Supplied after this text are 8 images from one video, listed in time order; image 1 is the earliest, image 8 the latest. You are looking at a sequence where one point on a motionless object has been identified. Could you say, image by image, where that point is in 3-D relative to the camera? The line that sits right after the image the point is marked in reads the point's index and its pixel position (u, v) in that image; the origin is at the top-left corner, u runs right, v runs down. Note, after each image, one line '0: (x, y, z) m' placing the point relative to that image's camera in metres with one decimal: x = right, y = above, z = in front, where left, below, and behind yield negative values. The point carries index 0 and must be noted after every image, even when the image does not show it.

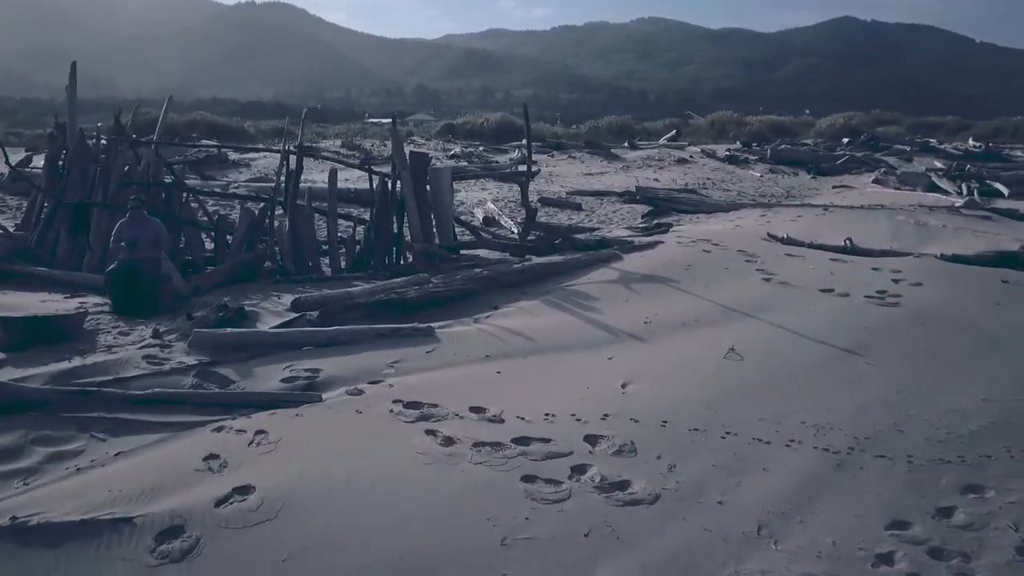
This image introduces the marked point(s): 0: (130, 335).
0: (-2.9, -0.4, +6.2) m
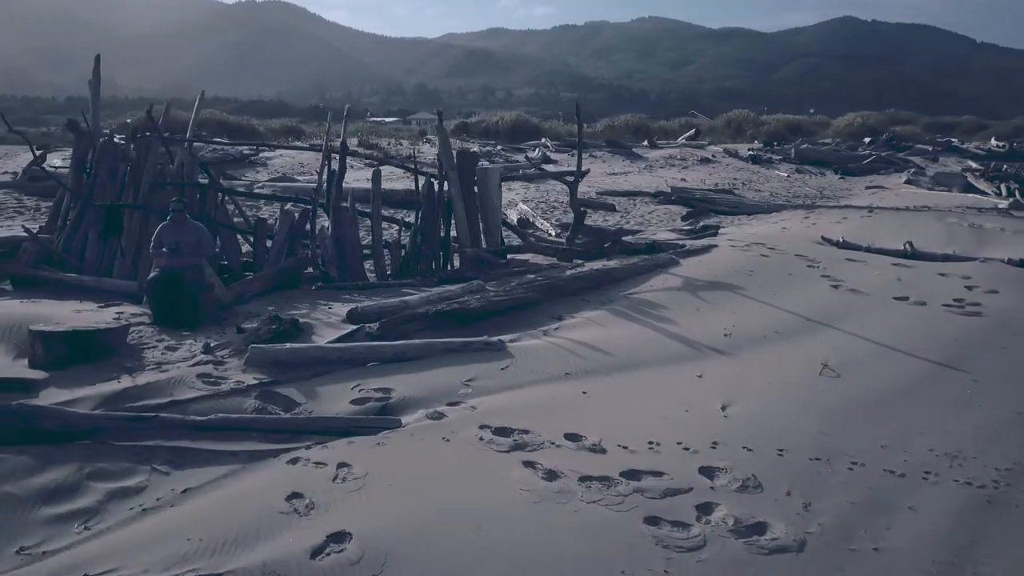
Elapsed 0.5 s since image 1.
0: (-2.3, -0.4, +5.7) m
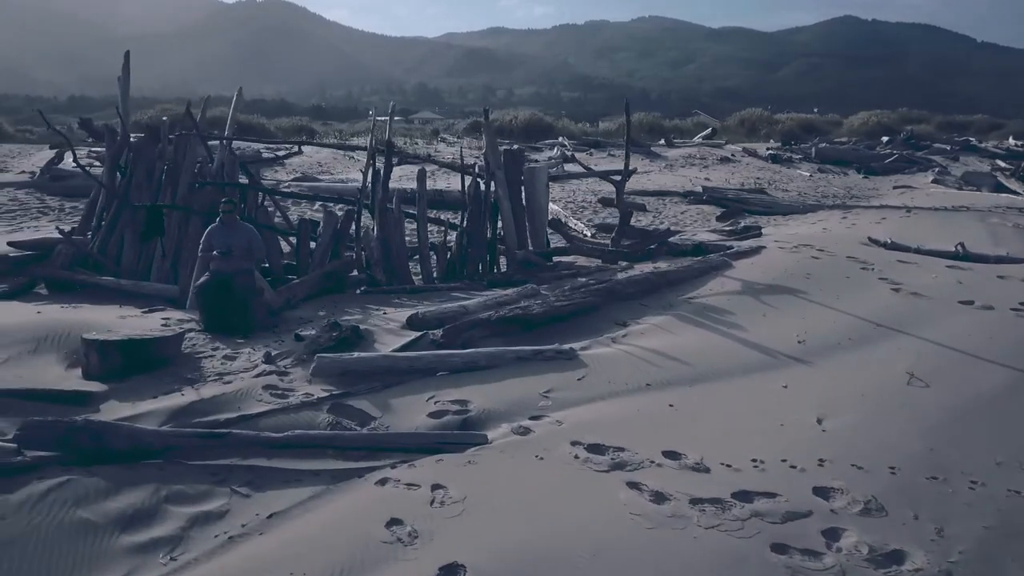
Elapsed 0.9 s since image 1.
0: (-1.8, -0.5, +5.4) m
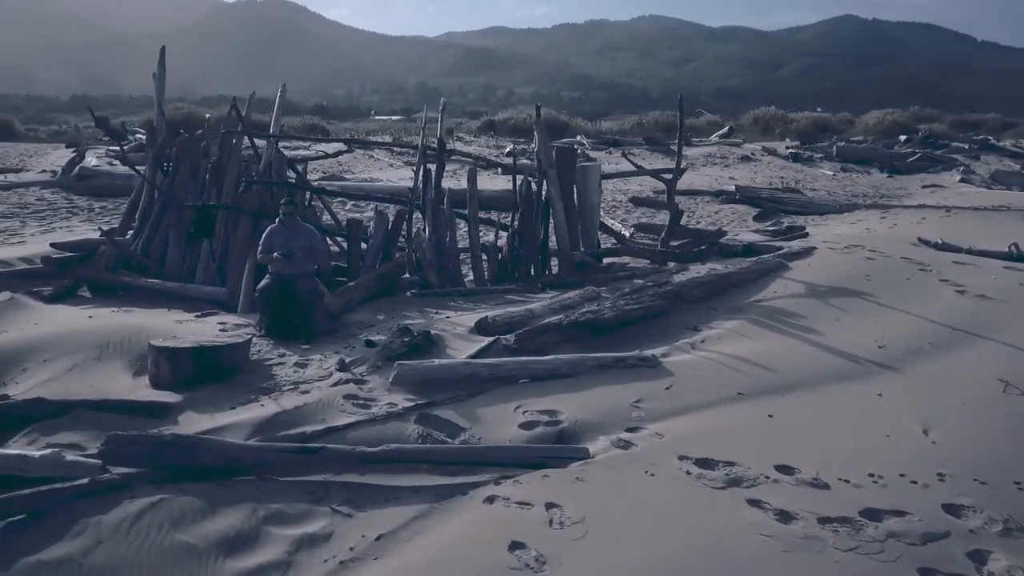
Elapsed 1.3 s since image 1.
0: (-1.3, -0.5, +5.1) m
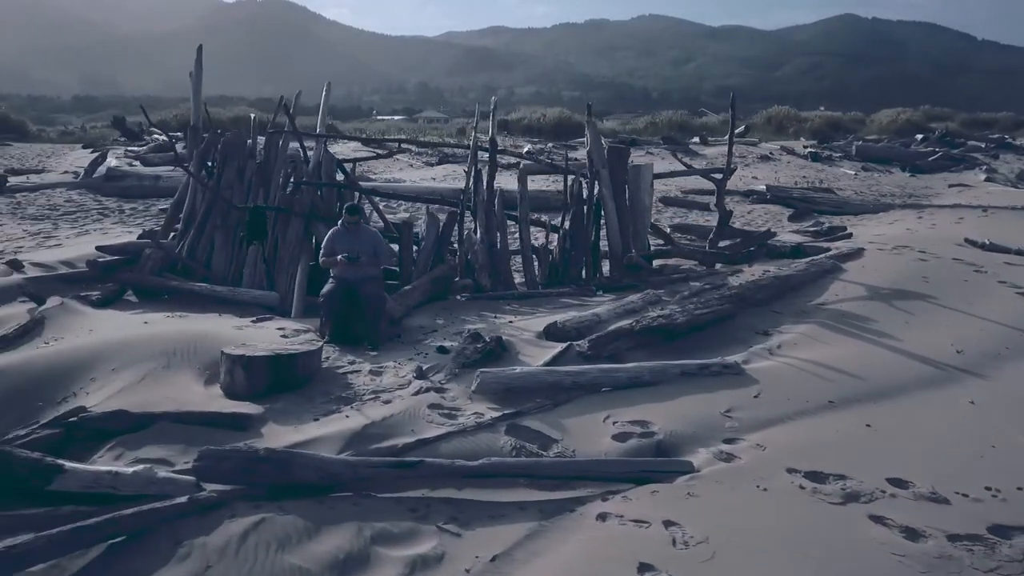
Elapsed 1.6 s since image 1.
0: (-0.8, -0.5, +5.0) m
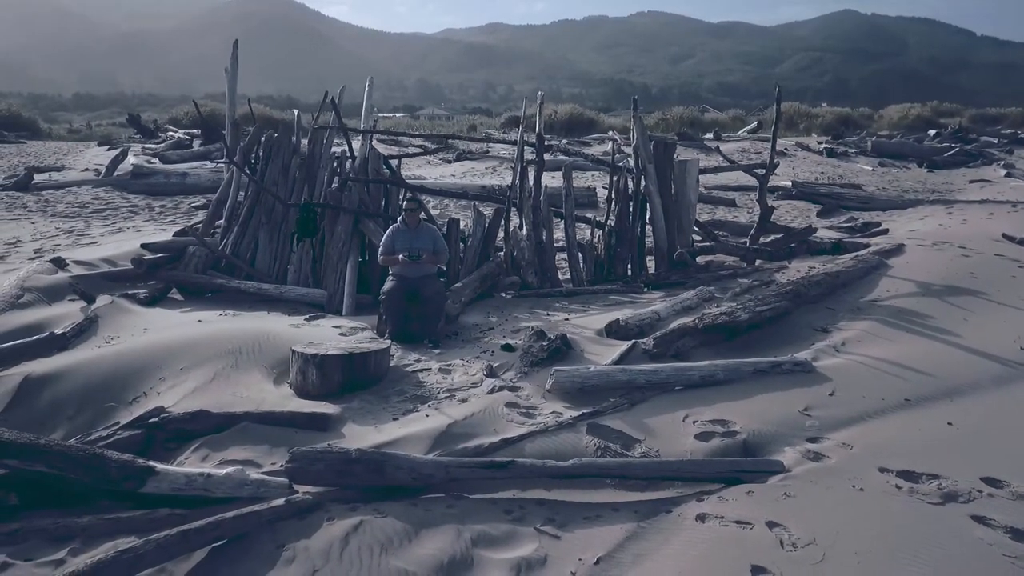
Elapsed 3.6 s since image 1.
0: (-0.3, -0.5, +4.9) m
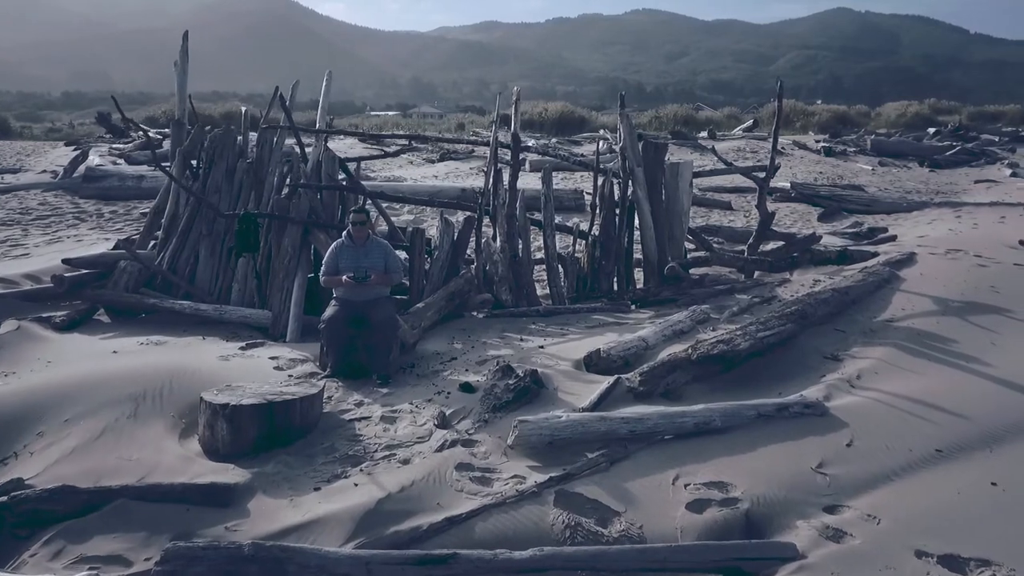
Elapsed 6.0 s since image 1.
0: (-0.6, -0.7, +4.1) m
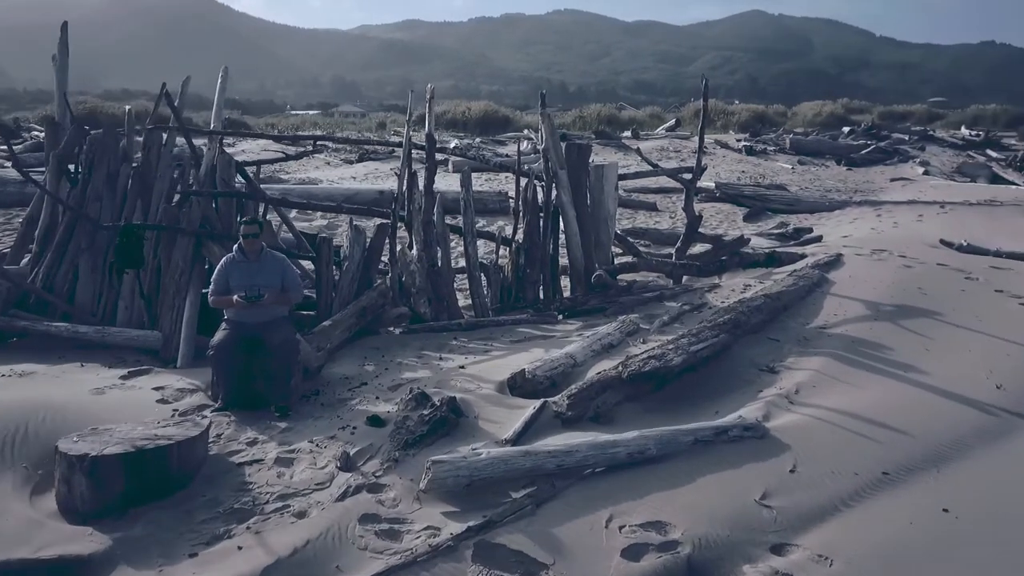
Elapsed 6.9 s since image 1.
0: (-0.9, -0.8, +3.6) m
